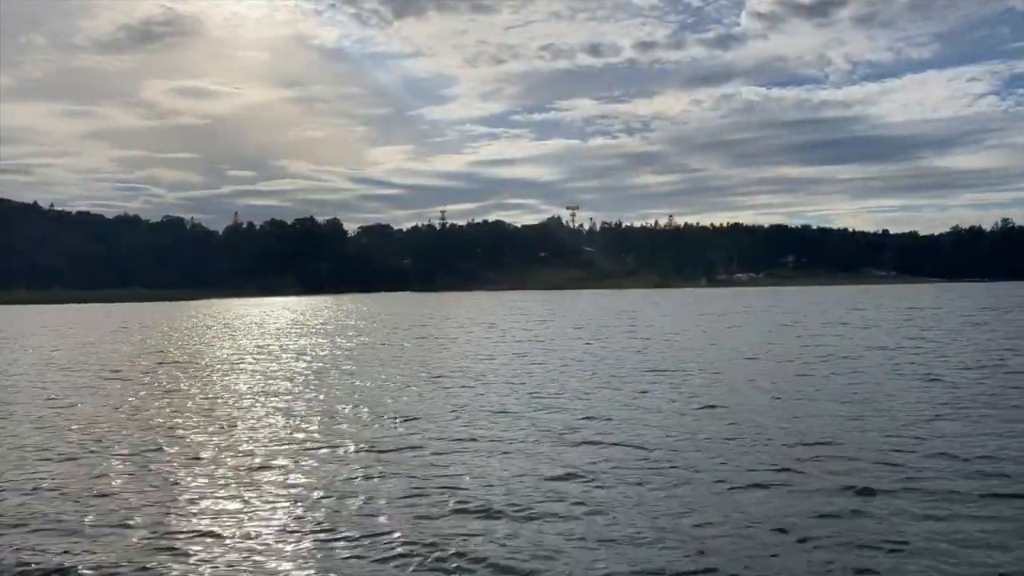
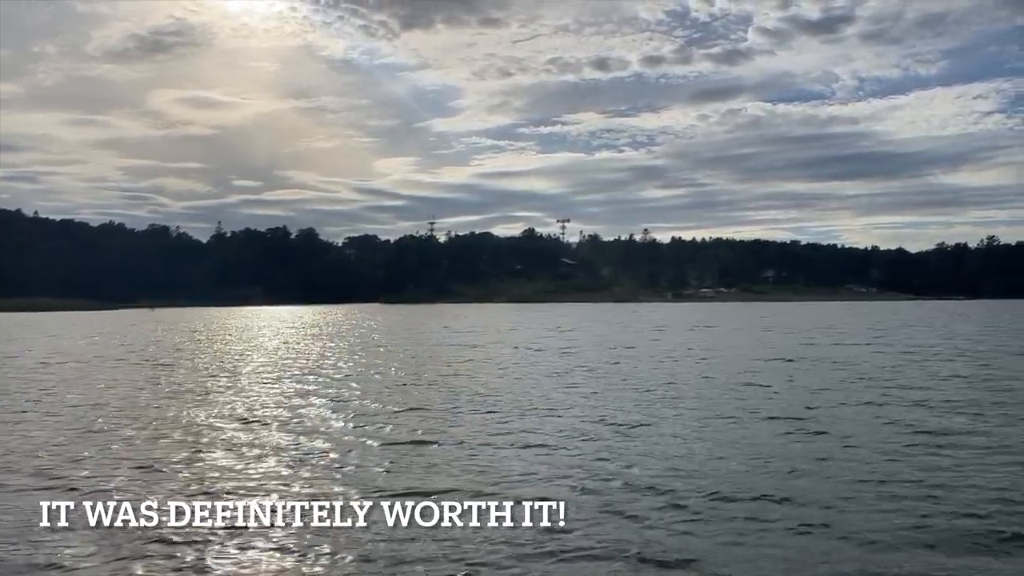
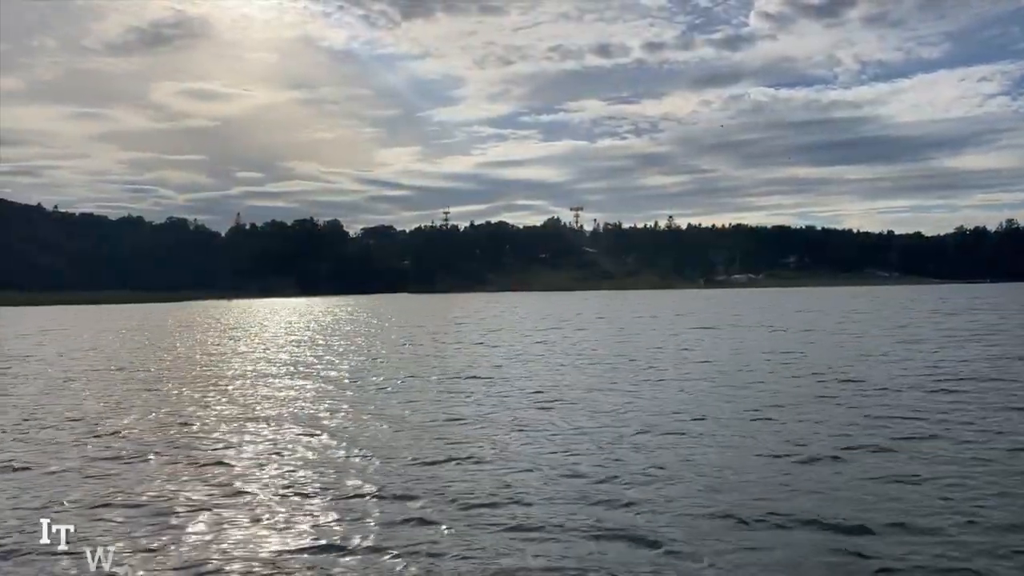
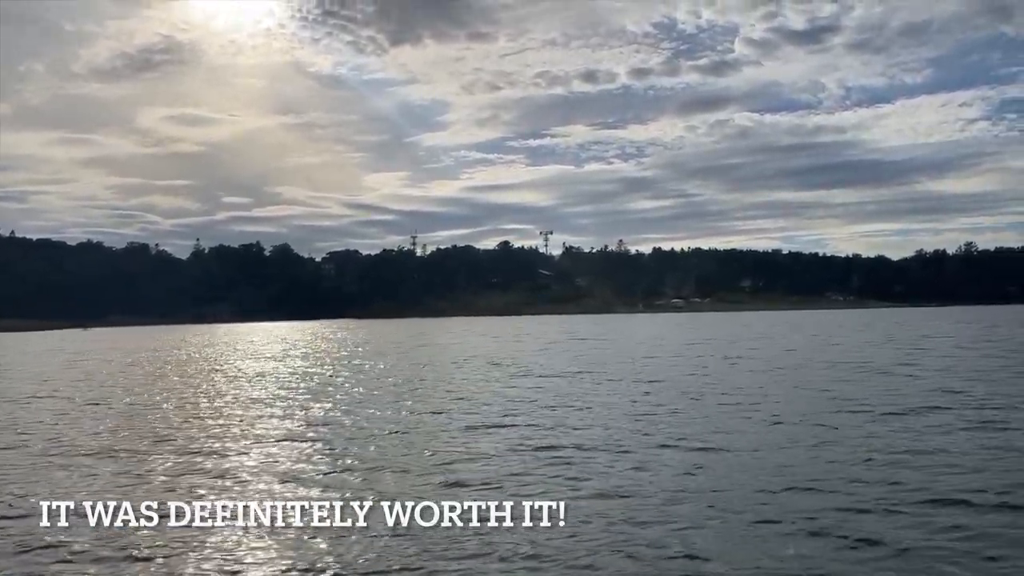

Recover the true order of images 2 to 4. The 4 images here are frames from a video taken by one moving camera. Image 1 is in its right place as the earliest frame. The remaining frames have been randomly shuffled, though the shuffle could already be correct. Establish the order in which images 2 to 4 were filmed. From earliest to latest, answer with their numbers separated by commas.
3, 2, 4
